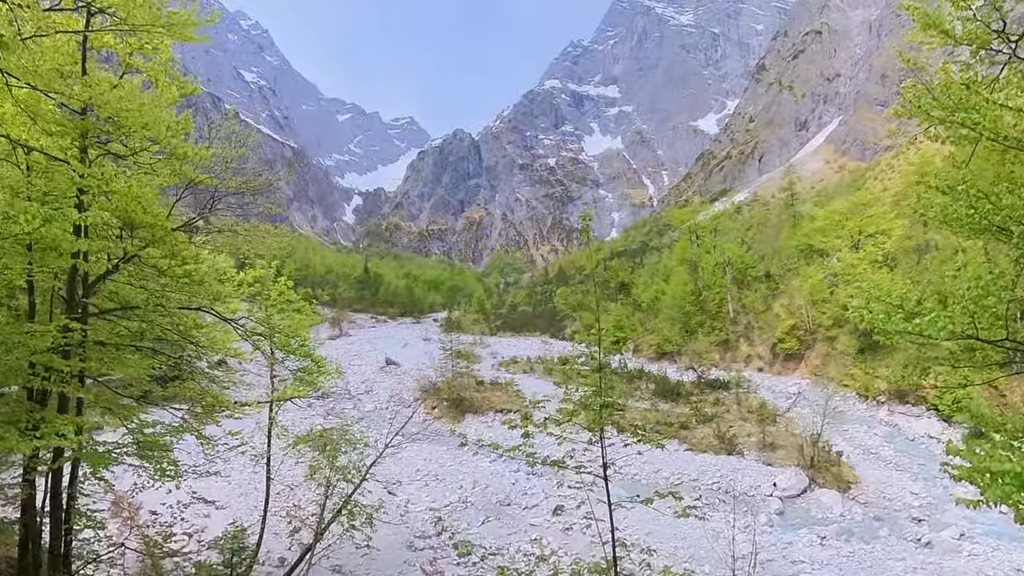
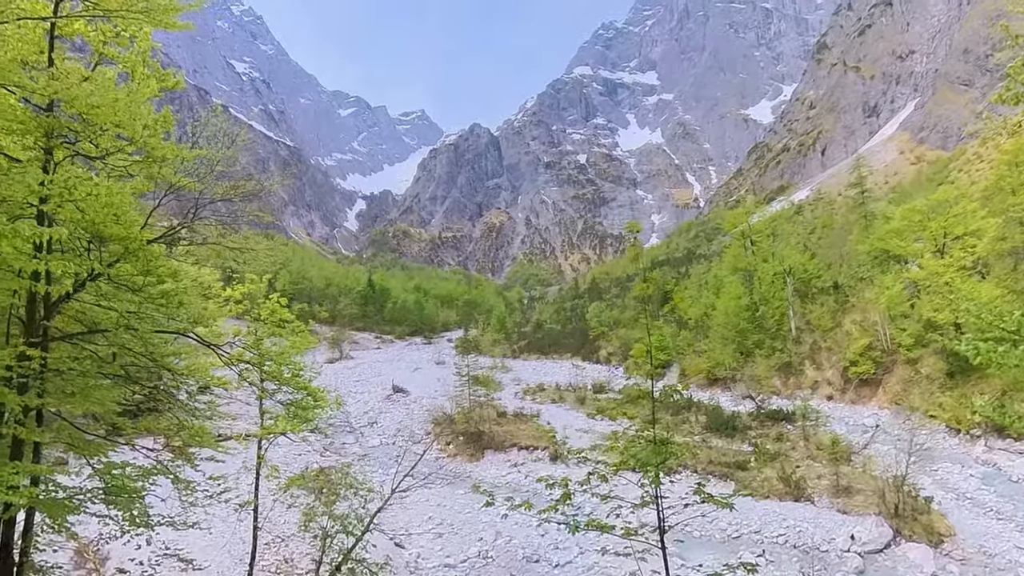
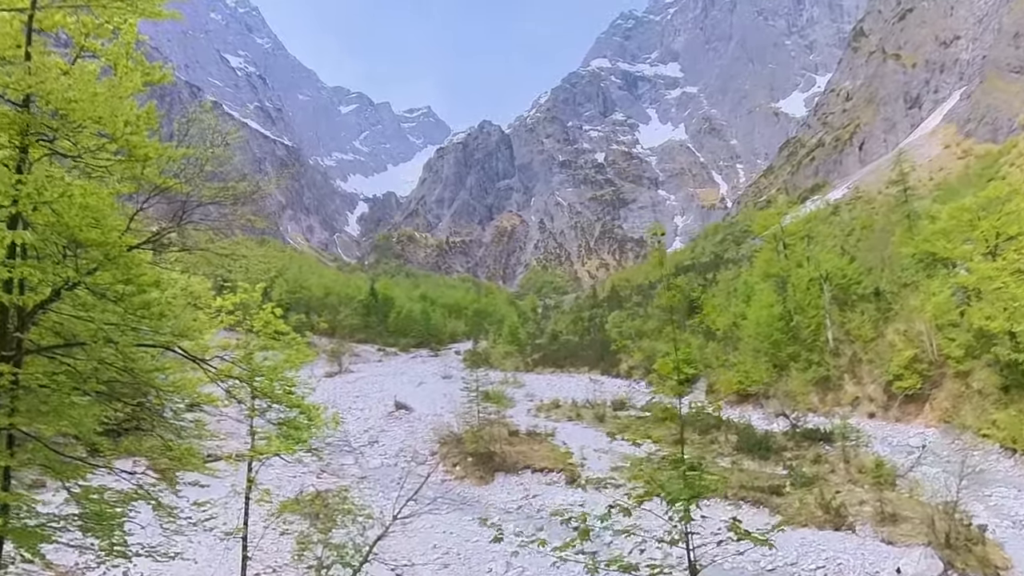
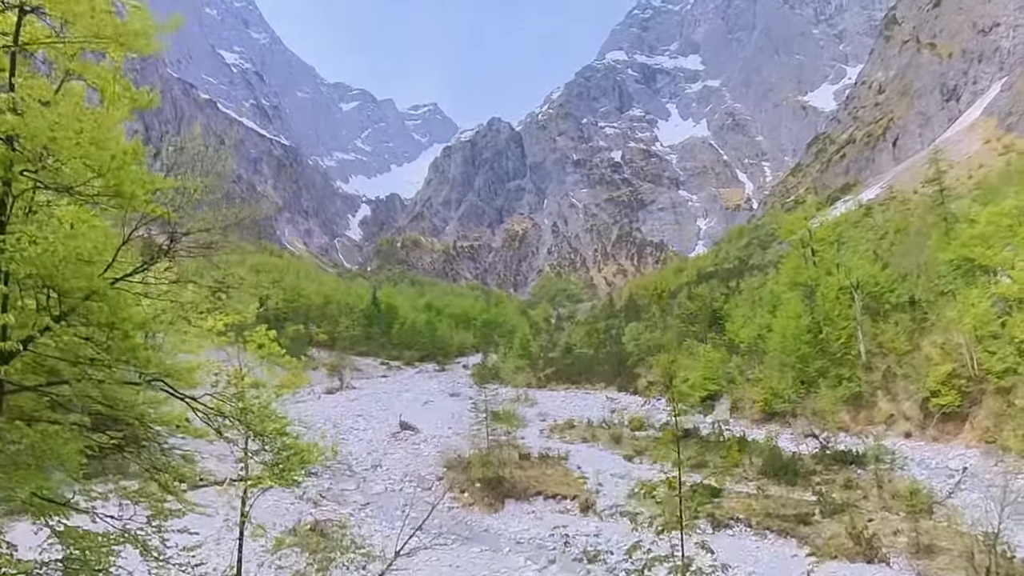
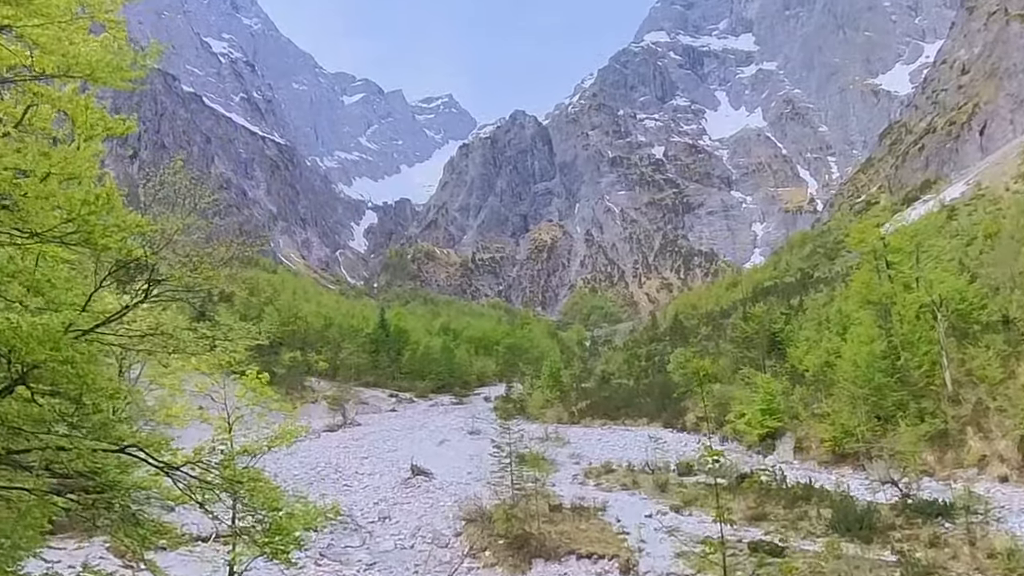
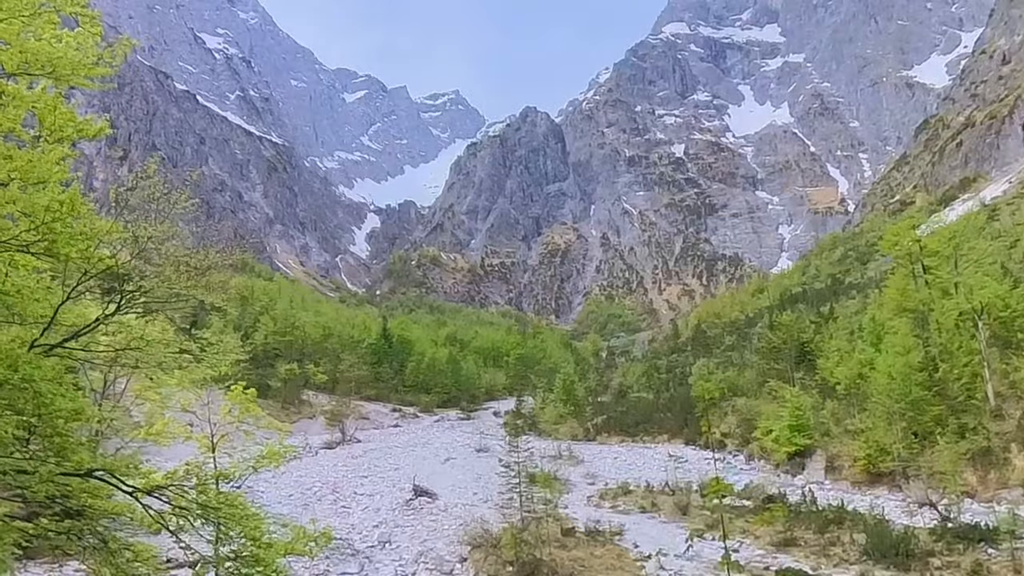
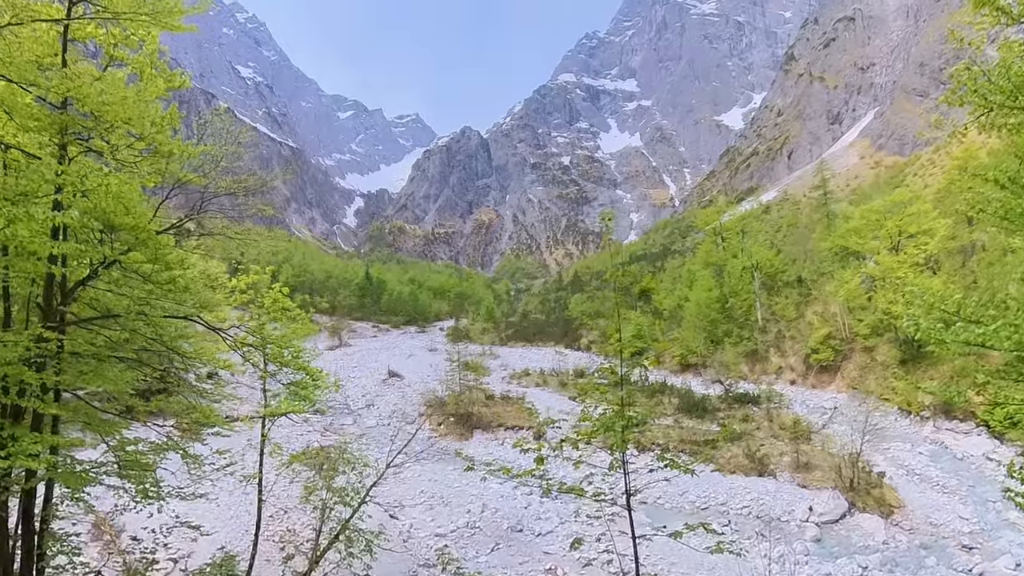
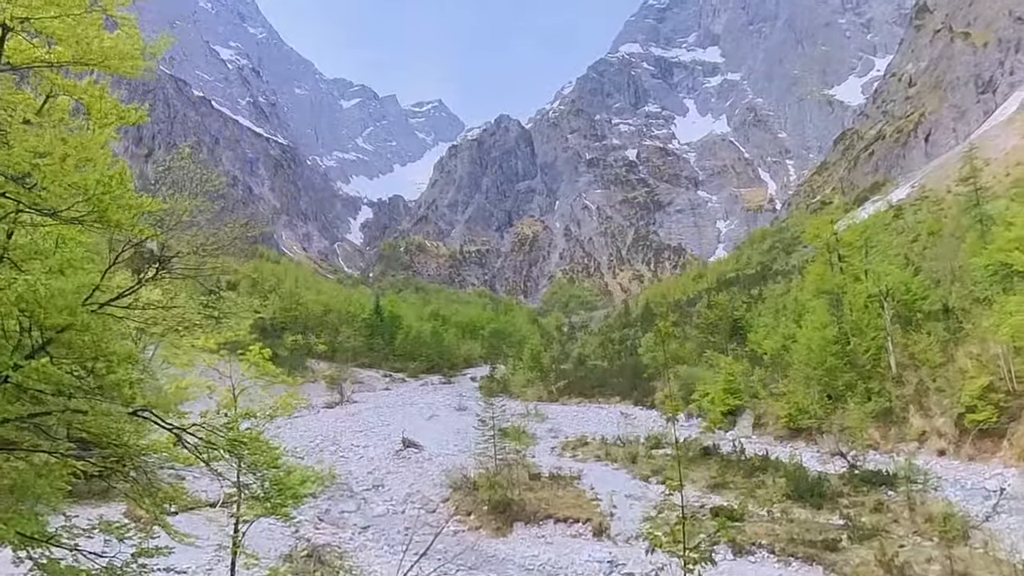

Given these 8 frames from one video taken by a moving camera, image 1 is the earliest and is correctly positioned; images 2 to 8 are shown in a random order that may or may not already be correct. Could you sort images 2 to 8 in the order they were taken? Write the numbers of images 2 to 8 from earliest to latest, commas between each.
7, 2, 3, 4, 8, 5, 6
